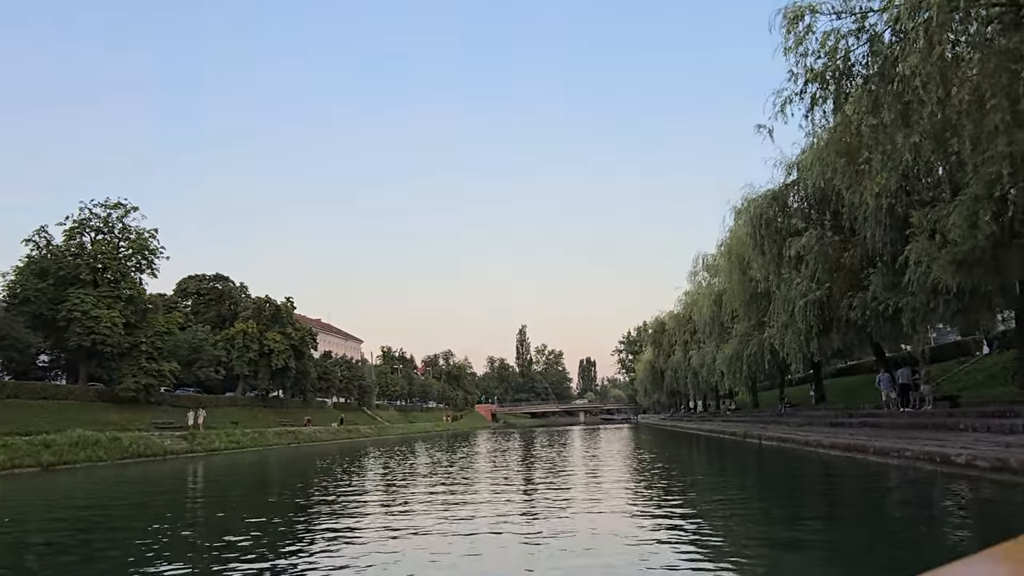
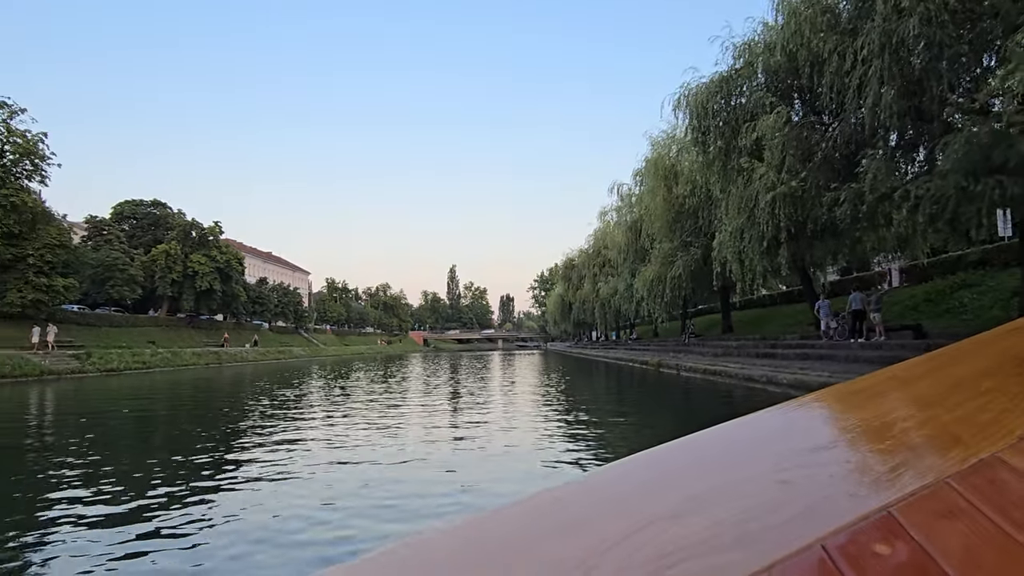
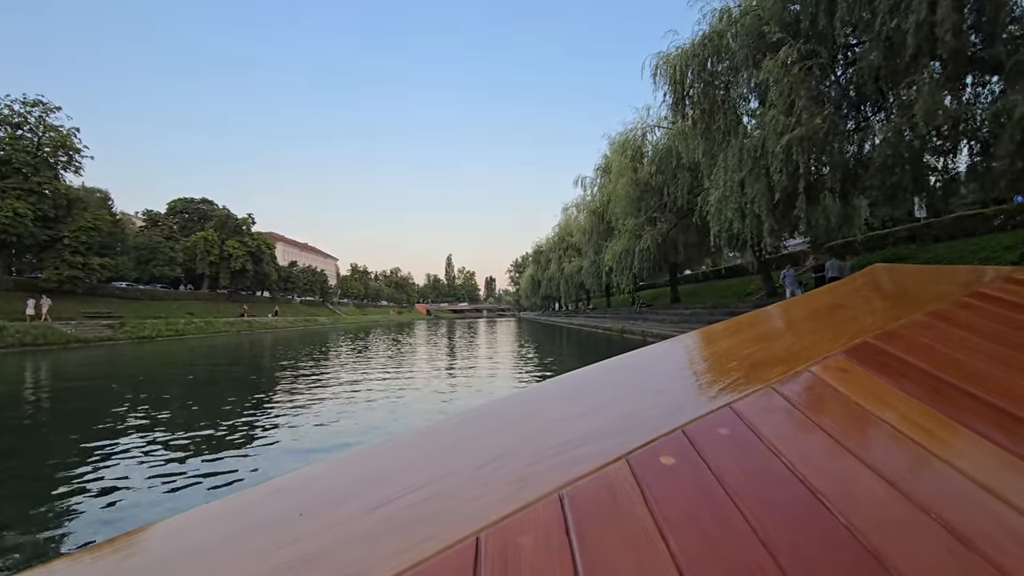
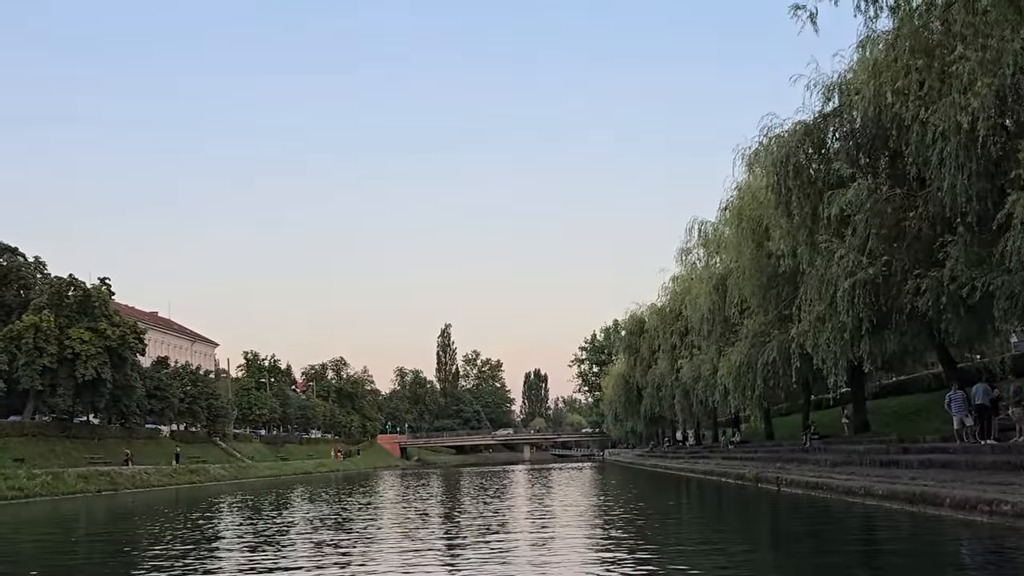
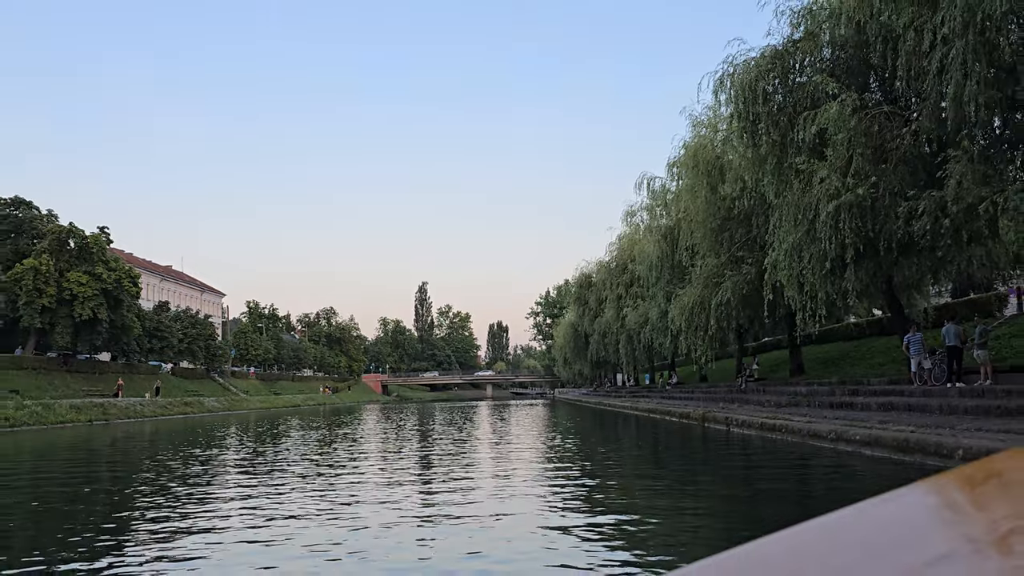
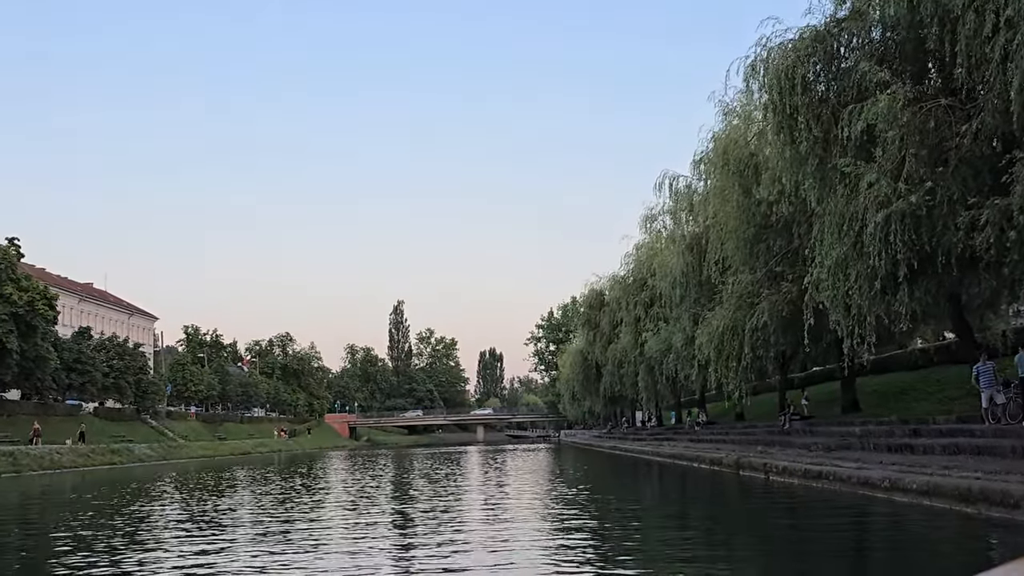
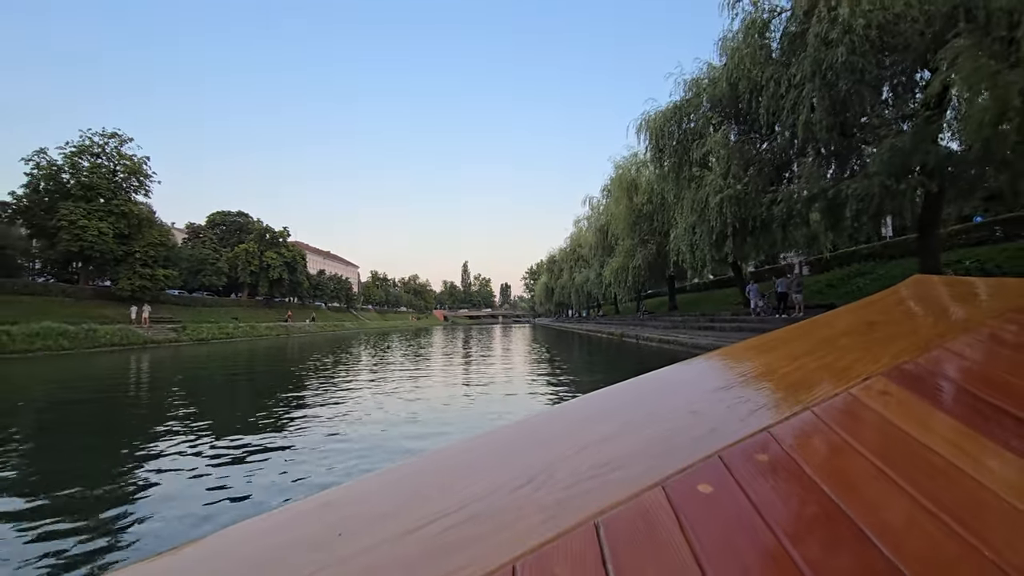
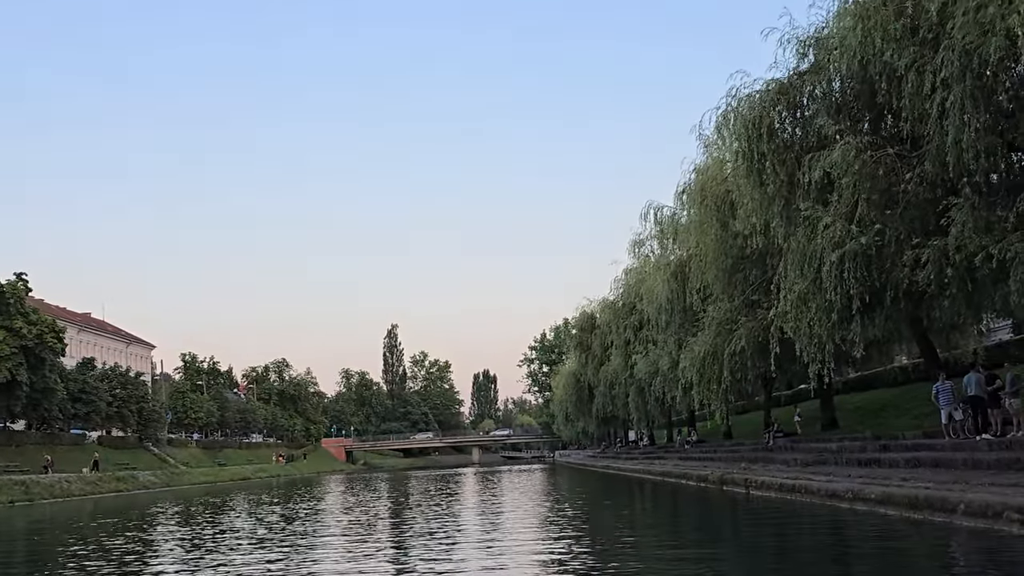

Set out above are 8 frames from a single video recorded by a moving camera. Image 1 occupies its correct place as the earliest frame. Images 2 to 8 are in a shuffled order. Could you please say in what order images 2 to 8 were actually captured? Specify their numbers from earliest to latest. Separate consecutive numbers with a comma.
4, 8, 6, 5, 2, 7, 3
